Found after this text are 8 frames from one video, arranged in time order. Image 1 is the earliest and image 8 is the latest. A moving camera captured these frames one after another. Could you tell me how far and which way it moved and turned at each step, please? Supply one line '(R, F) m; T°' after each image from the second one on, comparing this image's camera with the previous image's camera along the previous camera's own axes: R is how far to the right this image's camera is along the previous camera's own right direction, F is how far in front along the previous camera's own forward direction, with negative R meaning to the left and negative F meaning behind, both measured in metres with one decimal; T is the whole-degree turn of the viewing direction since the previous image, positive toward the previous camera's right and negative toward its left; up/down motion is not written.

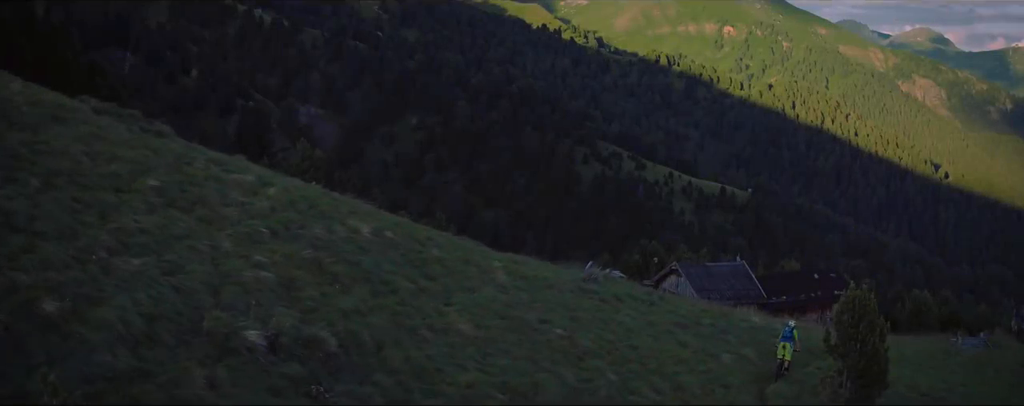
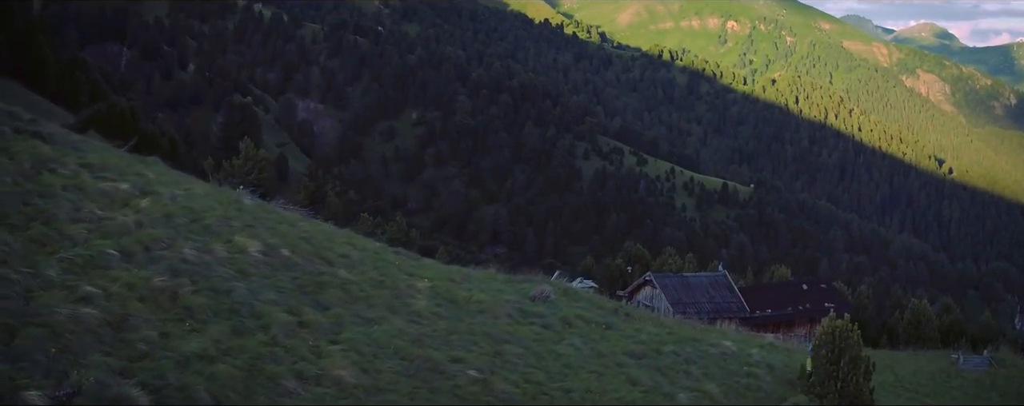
(+1.3, +4.0) m; 0°
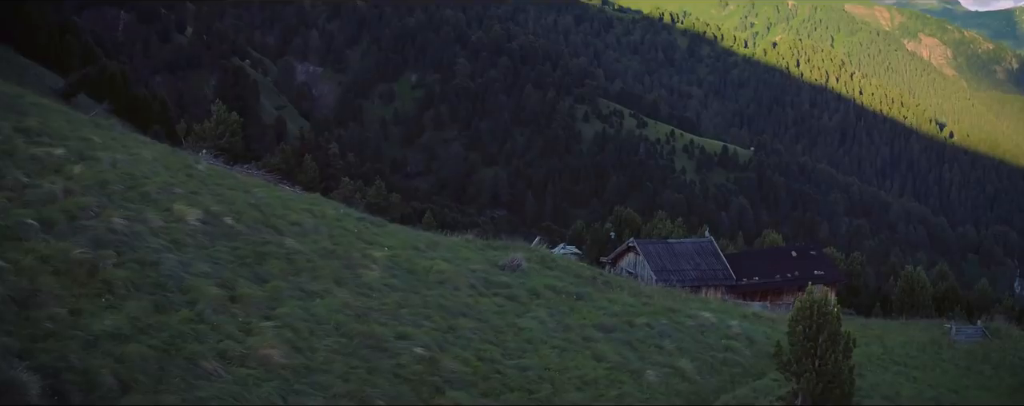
(+0.6, +1.4) m; 0°
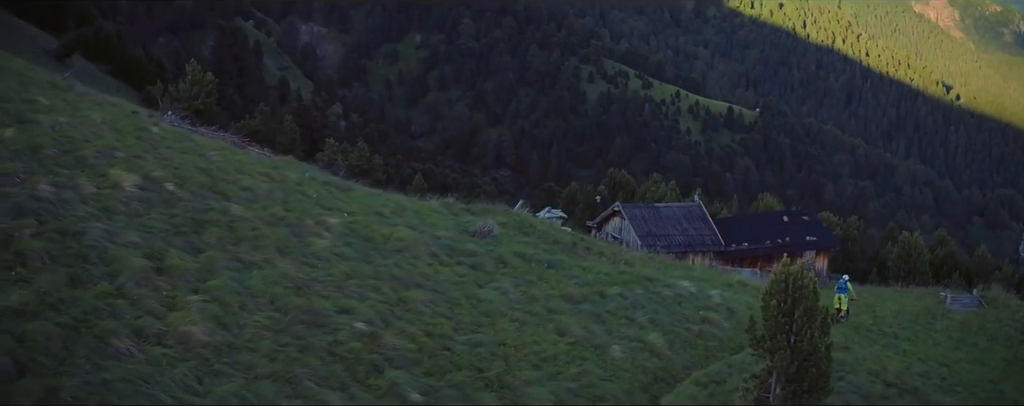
(+0.6, +1.3) m; 0°
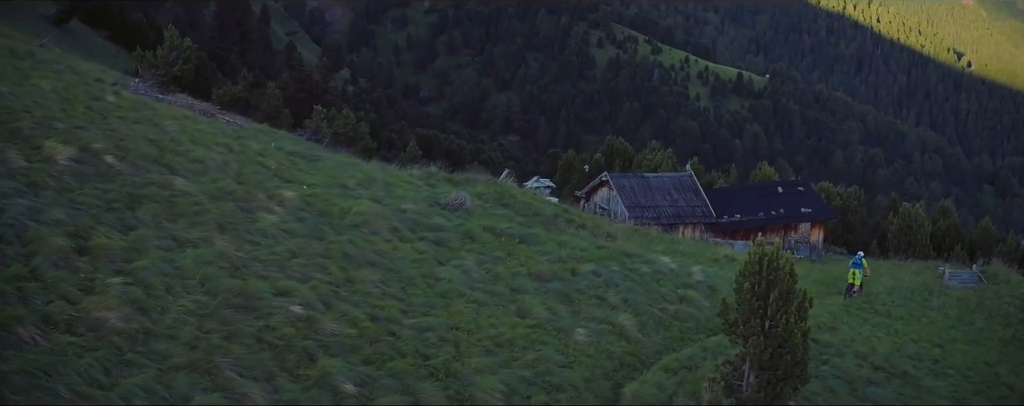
(+0.6, +1.2) m; 0°
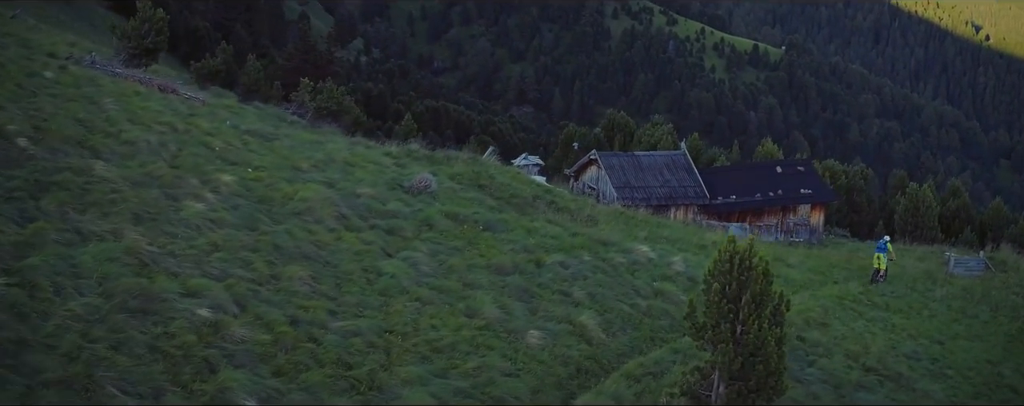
(+0.8, +1.7) m; -1°
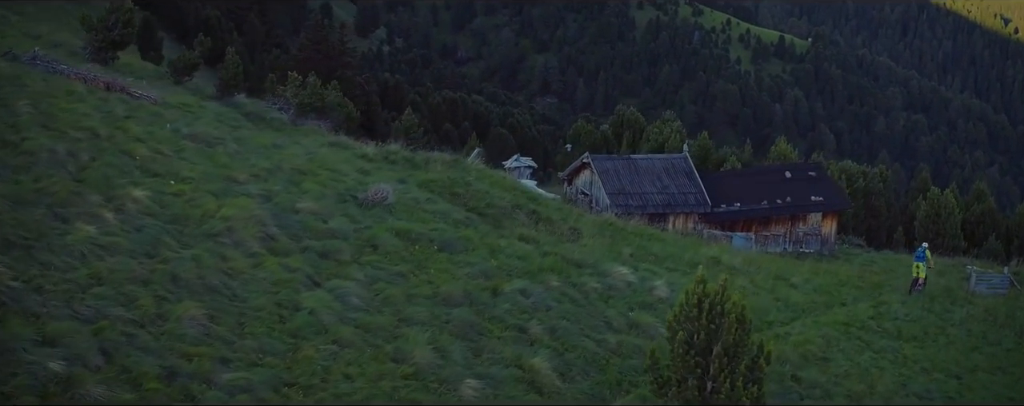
(+0.9, +2.4) m; -1°
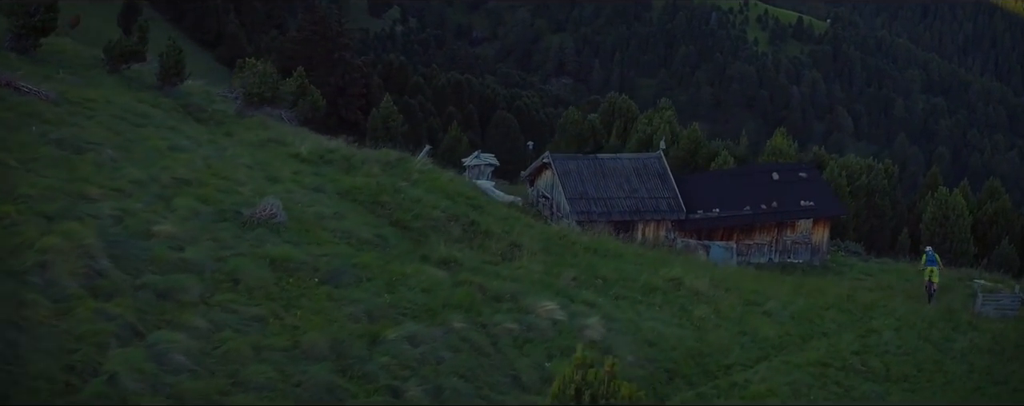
(+1.3, +3.1) m; -1°
